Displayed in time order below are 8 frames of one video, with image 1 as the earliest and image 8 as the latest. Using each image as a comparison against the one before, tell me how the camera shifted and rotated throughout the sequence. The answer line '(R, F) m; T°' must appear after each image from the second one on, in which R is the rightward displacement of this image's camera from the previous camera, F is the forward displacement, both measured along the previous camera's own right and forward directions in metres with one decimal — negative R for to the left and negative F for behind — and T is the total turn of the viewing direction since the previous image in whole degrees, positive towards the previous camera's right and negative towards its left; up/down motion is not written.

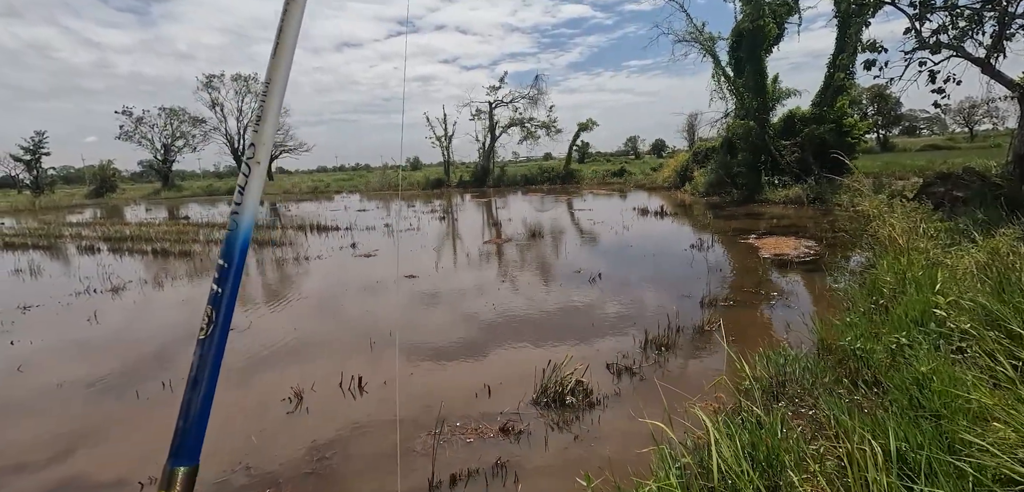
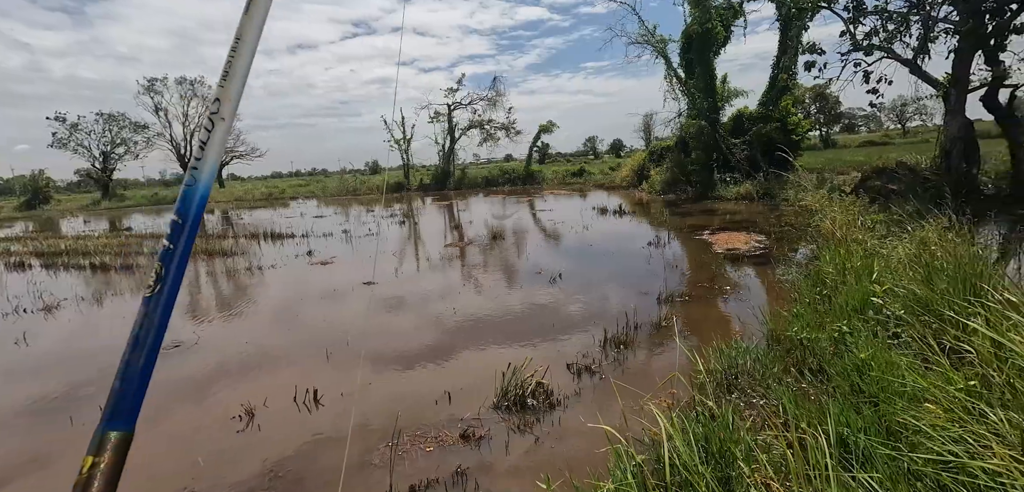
(+0.1, 0.0) m; +4°
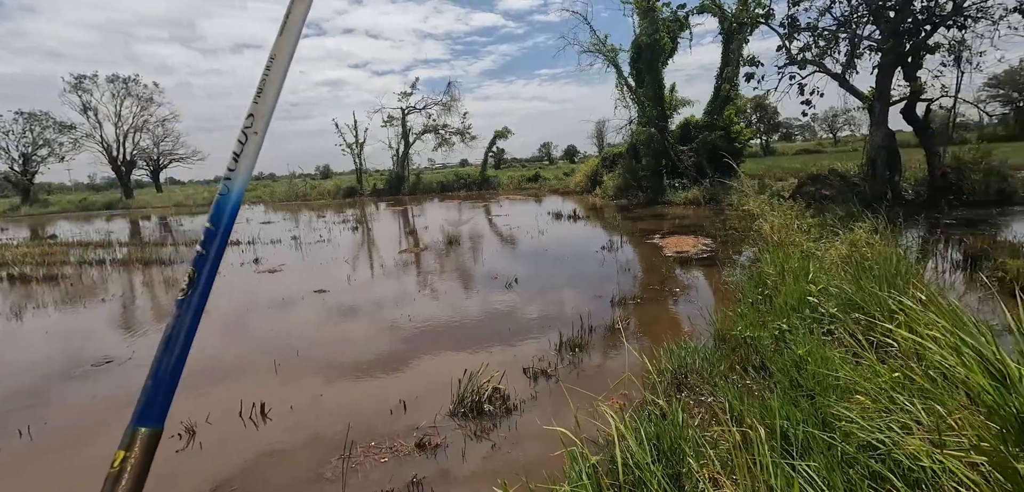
(0.0, 0.0) m; +5°
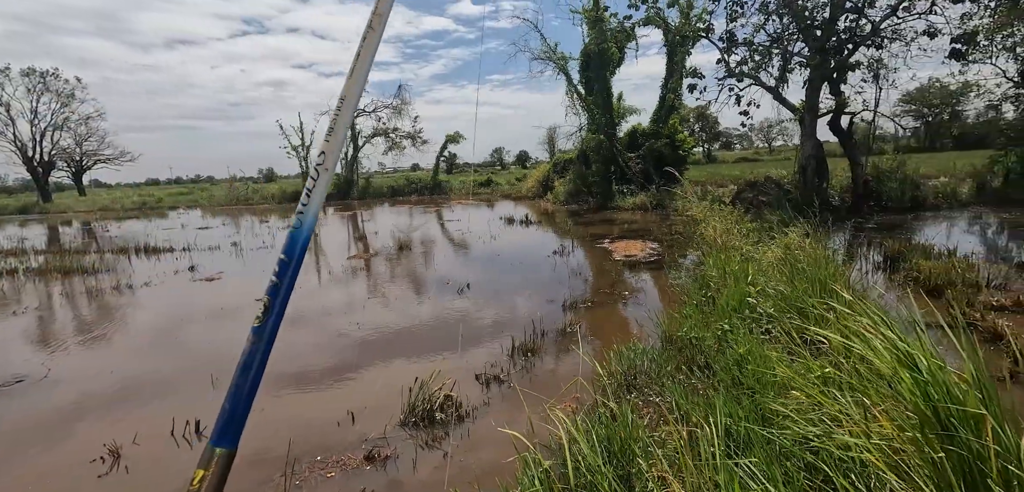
(0.0, 0.0) m; +6°
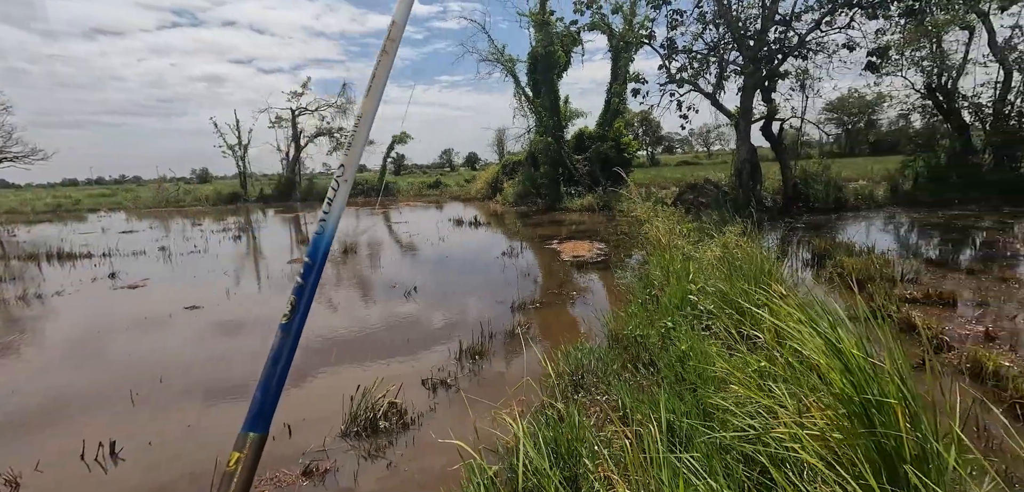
(0.0, +0.1) m; +6°
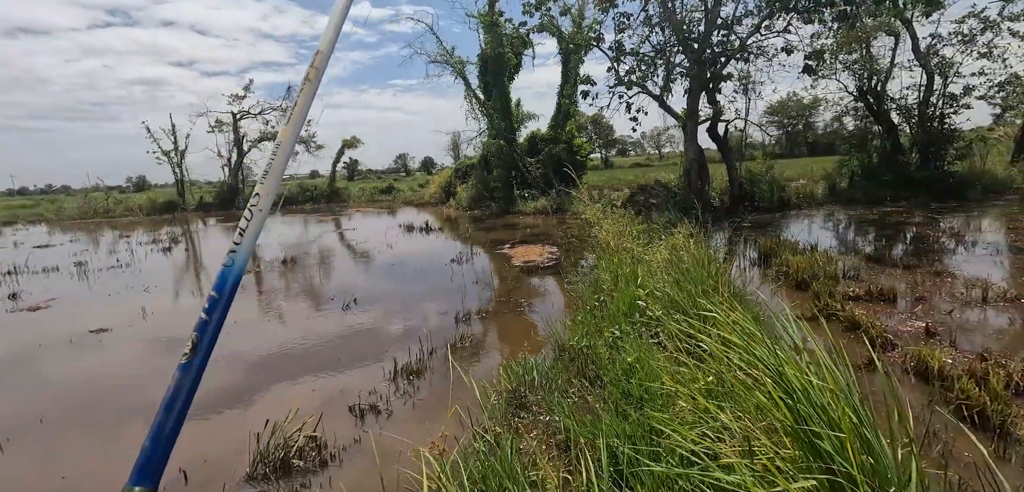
(+0.2, +0.3) m; +5°
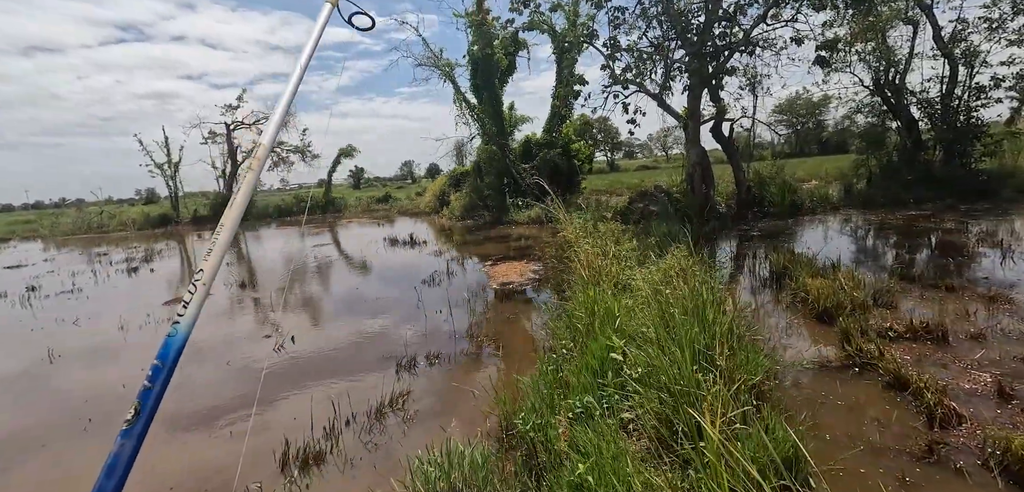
(+0.6, +1.1) m; -1°
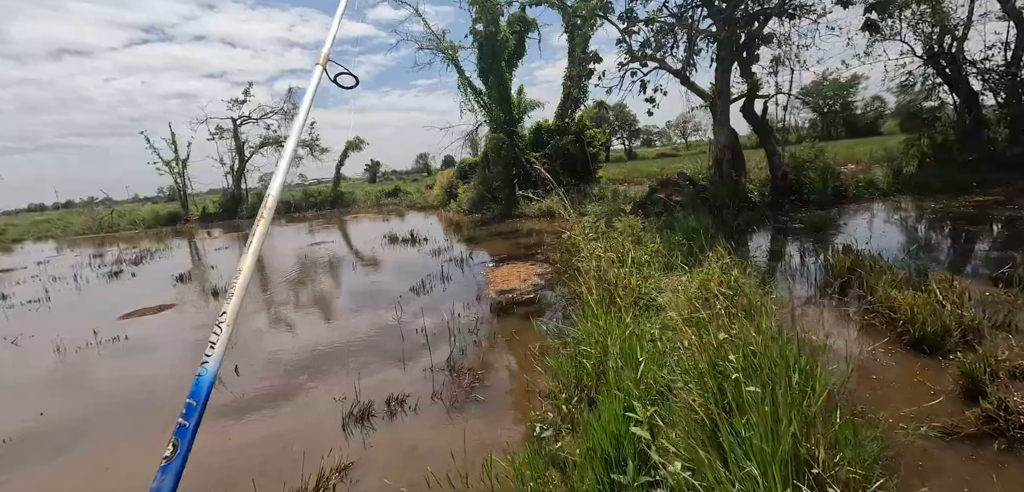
(+0.3, +1.3) m; -2°
